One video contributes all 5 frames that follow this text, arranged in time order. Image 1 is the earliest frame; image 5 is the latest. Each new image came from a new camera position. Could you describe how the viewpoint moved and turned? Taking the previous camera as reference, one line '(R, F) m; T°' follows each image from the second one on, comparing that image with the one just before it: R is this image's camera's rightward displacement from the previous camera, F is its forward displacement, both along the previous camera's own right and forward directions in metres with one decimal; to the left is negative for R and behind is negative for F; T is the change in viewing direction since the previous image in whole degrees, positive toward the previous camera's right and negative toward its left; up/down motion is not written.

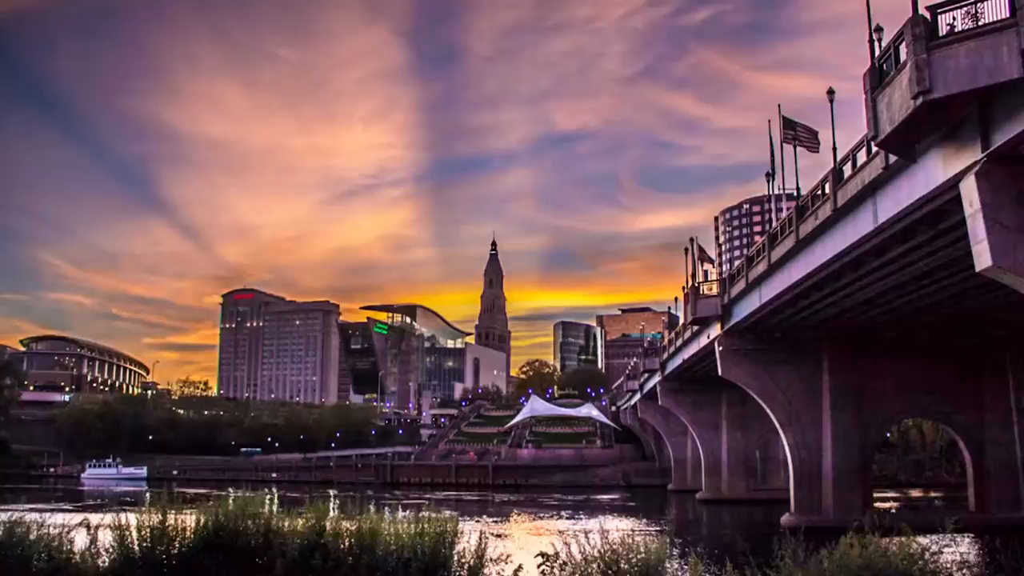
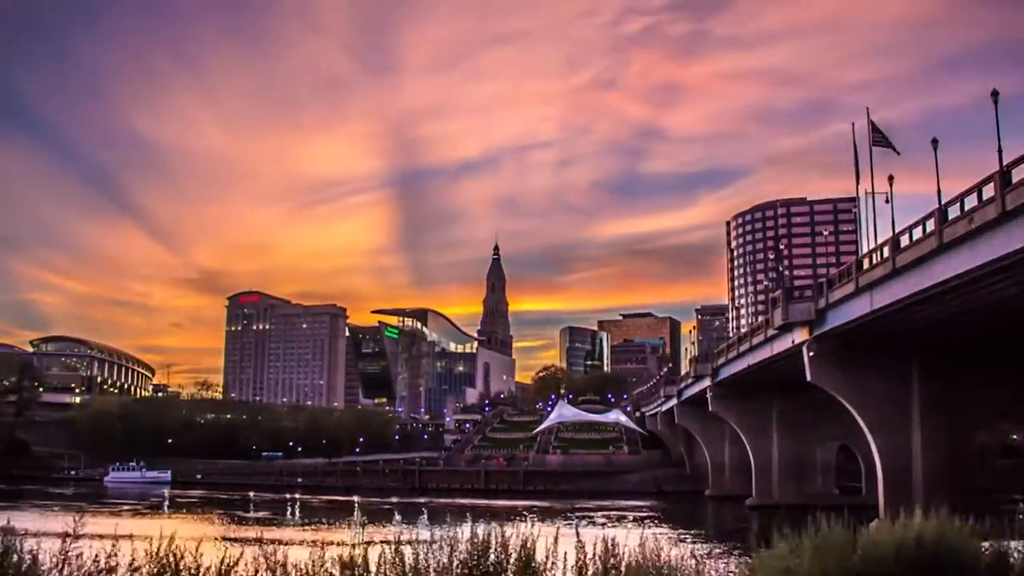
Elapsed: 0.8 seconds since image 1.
(-4.7, +0.6) m; +1°
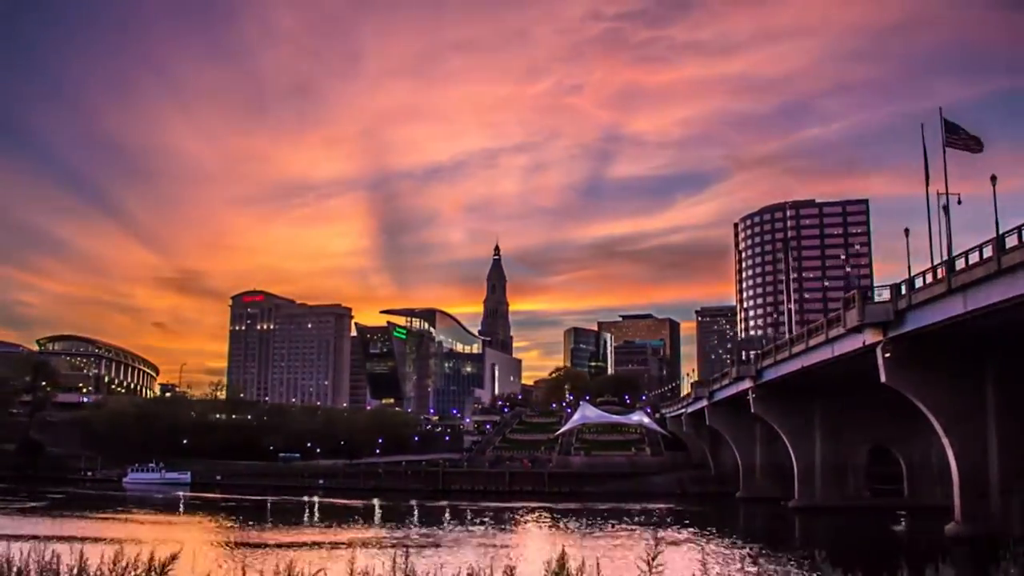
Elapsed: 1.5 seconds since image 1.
(-3.9, +0.6) m; +1°
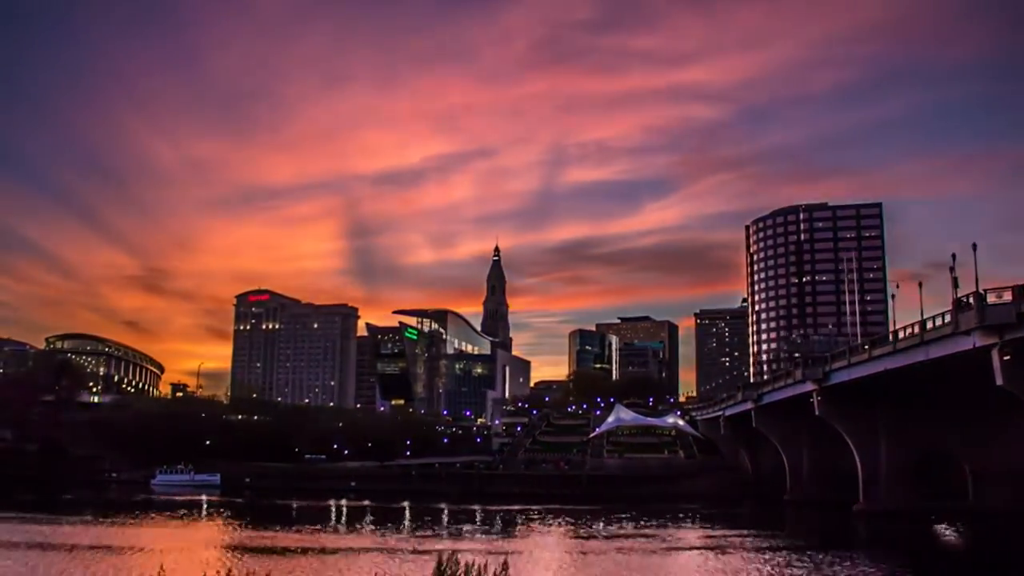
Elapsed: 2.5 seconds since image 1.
(-6.1, +1.2) m; +1°
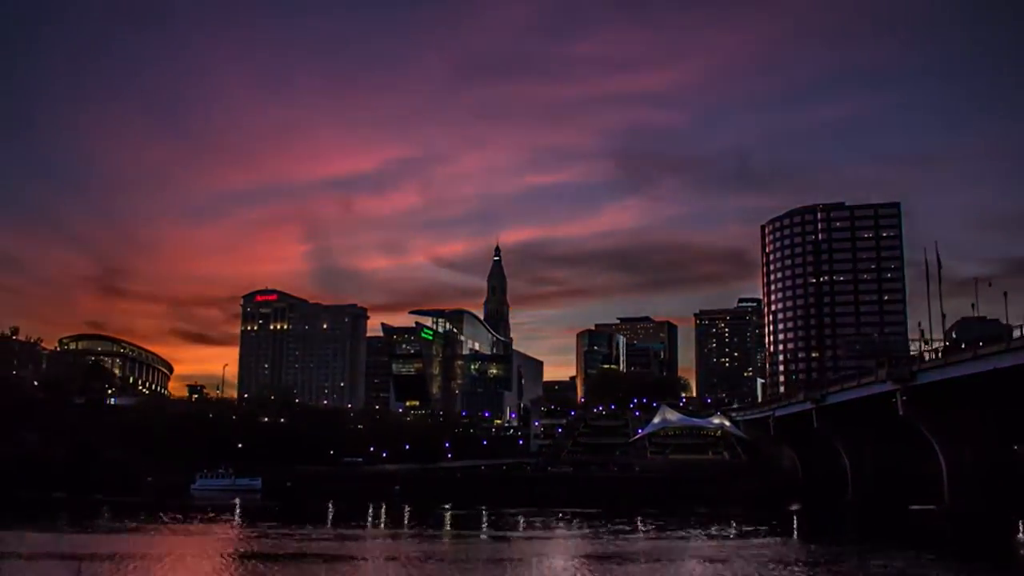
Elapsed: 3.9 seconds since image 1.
(-7.5, +1.7) m; +2°
